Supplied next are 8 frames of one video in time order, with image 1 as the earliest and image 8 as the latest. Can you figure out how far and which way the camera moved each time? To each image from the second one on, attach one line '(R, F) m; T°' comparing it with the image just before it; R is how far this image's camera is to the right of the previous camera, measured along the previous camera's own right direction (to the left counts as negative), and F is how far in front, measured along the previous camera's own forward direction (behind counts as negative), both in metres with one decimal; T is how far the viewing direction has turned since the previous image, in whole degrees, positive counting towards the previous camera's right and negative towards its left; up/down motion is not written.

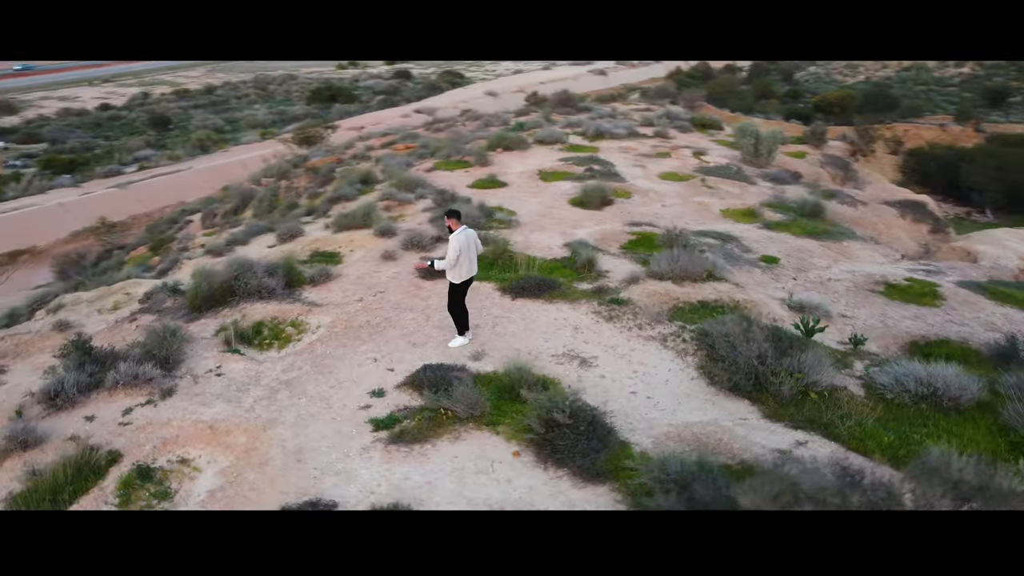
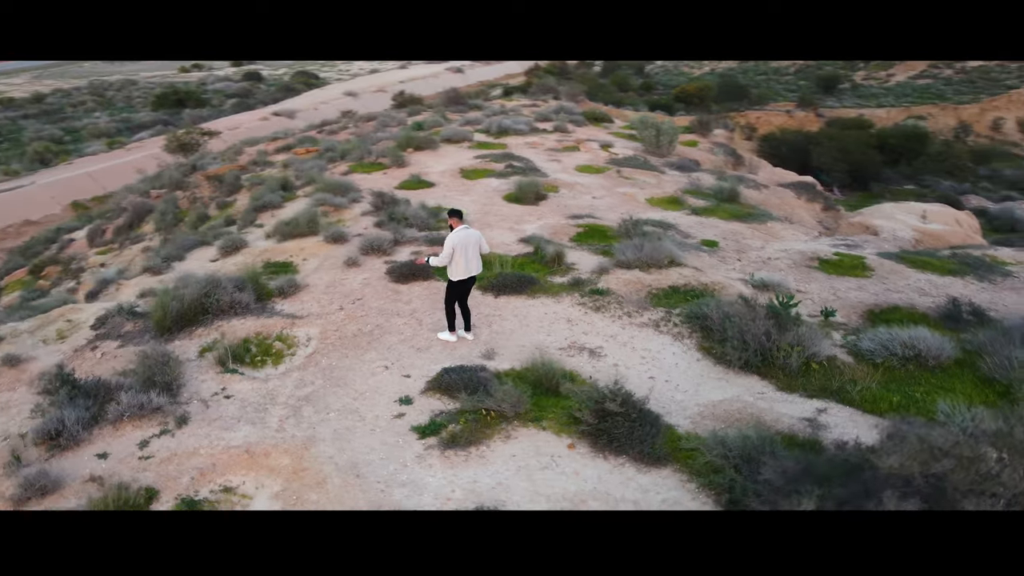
(-1.7, +0.1) m; +10°
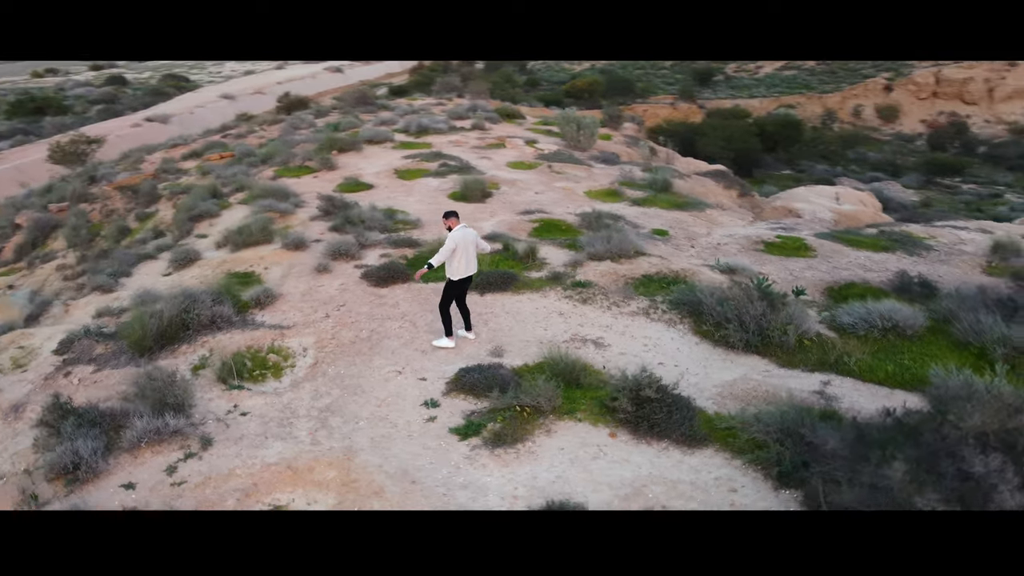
(-1.4, 0.0) m; +8°
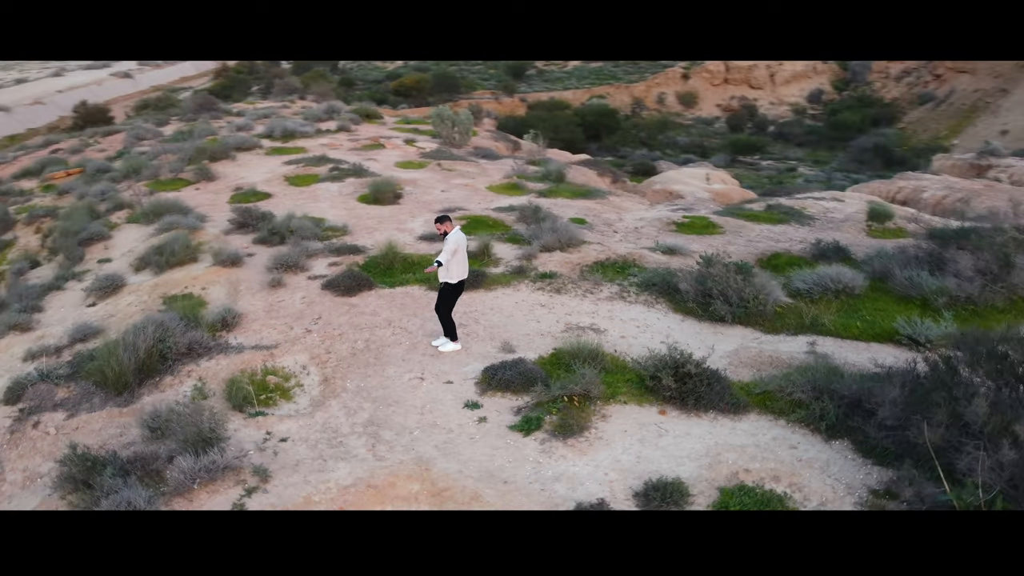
(-2.2, +0.2) m; +13°
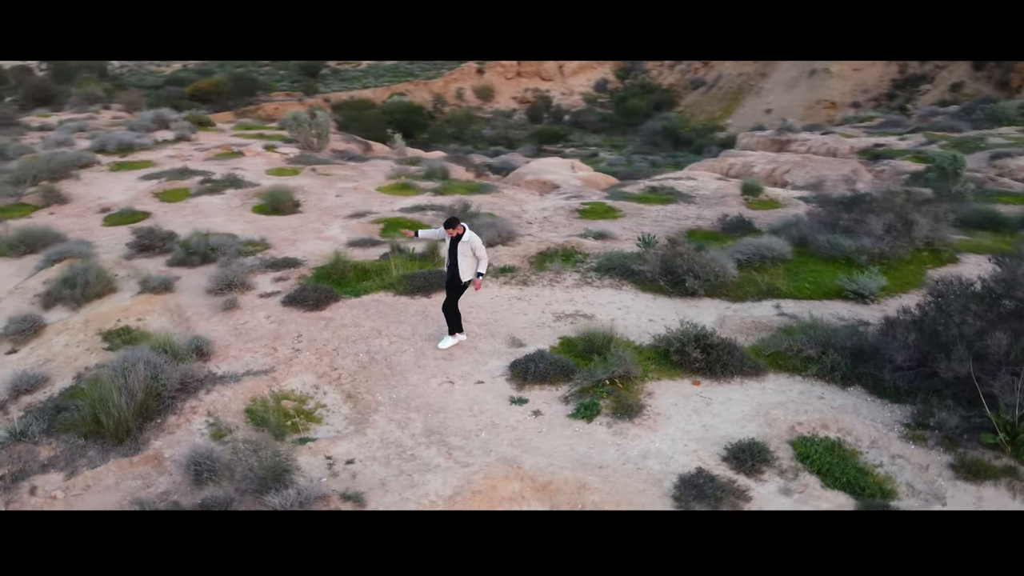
(-2.4, +0.2) m; +15°
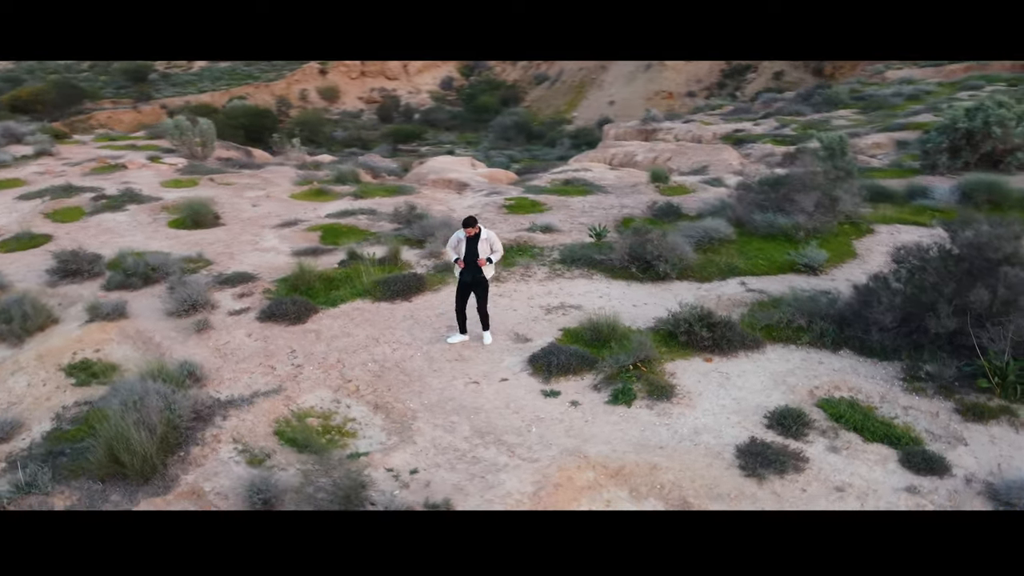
(-1.8, +0.1) m; +11°
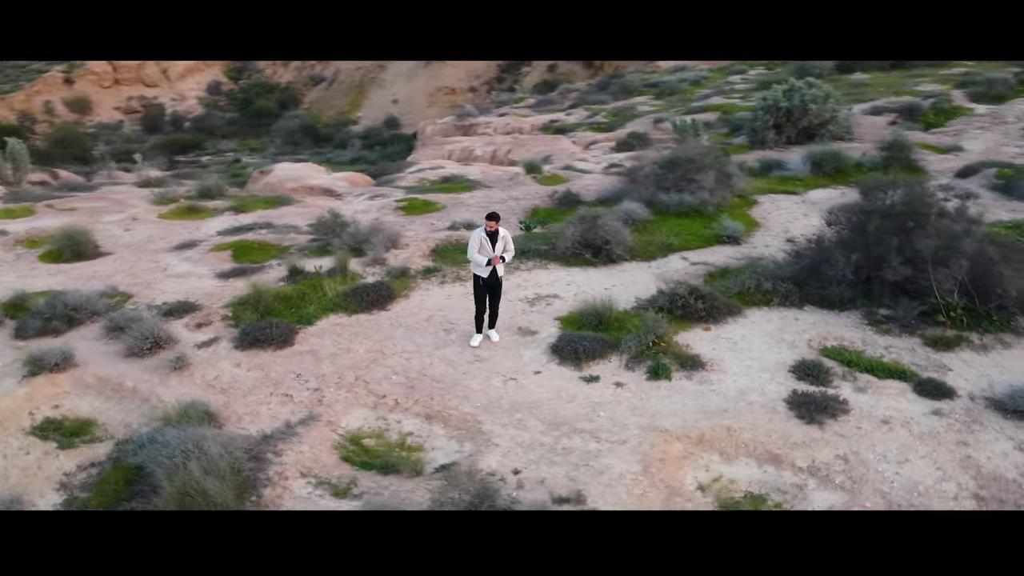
(-2.6, +0.3) m; +16°
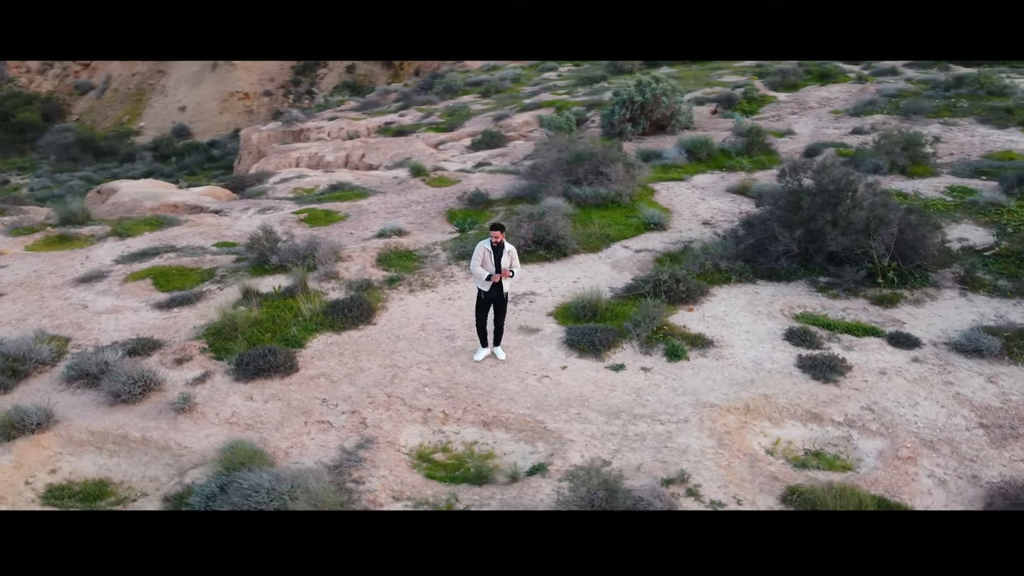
(-2.5, +0.2) m; +15°
